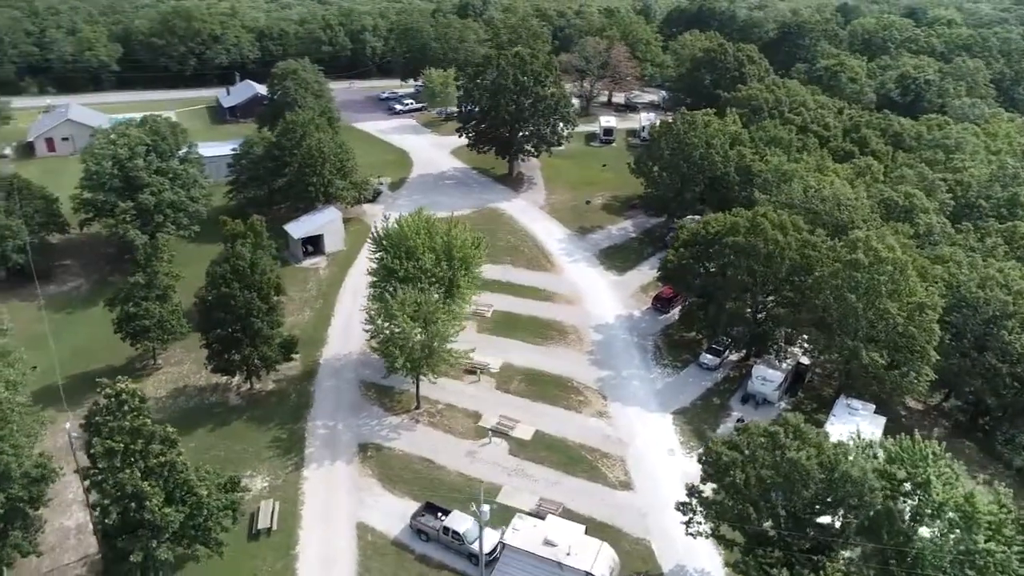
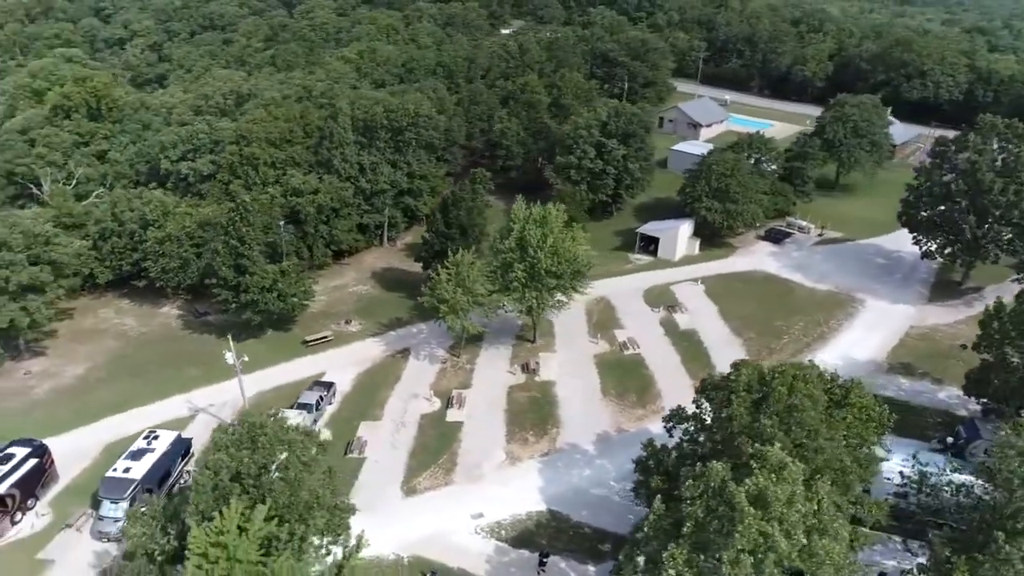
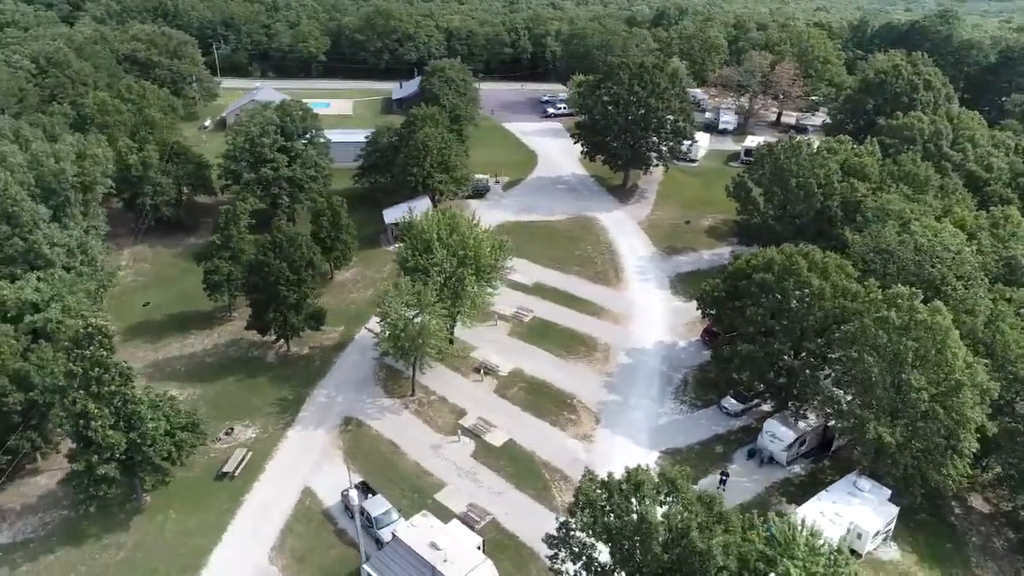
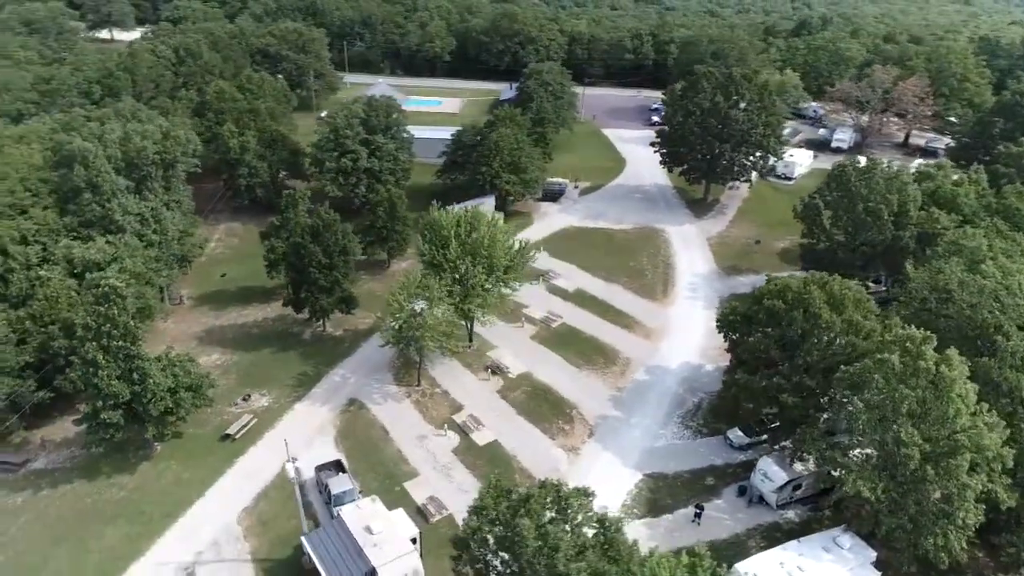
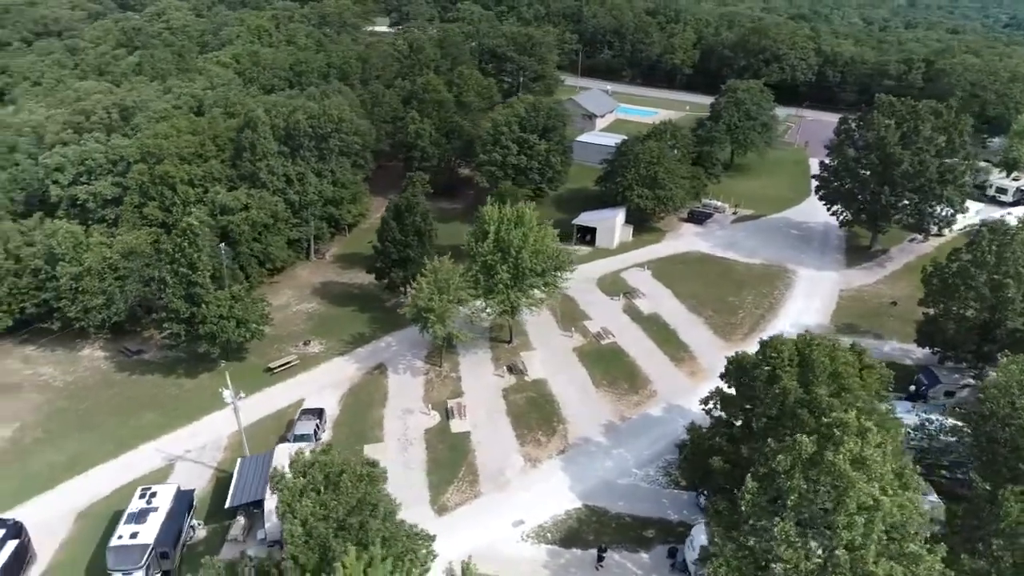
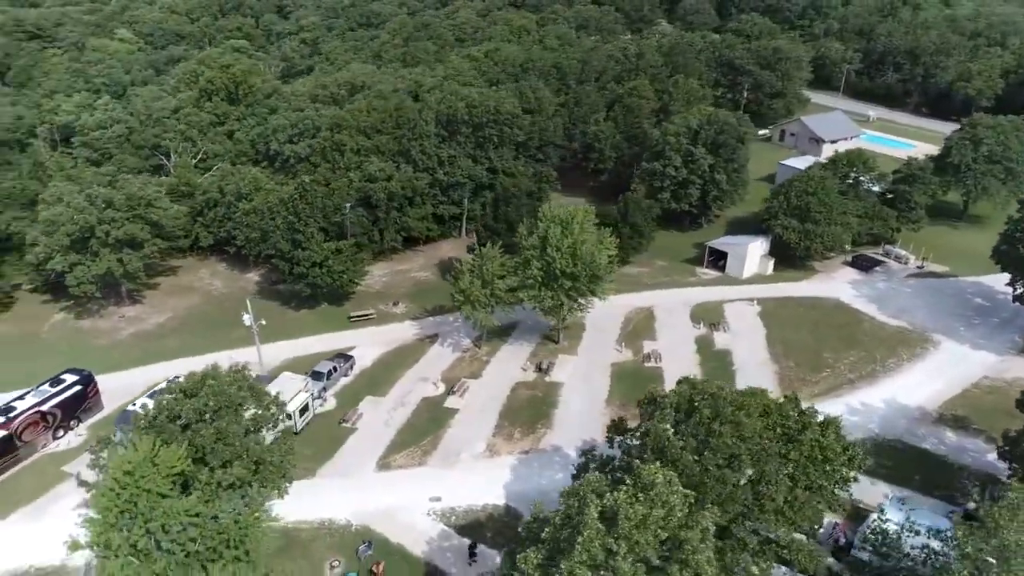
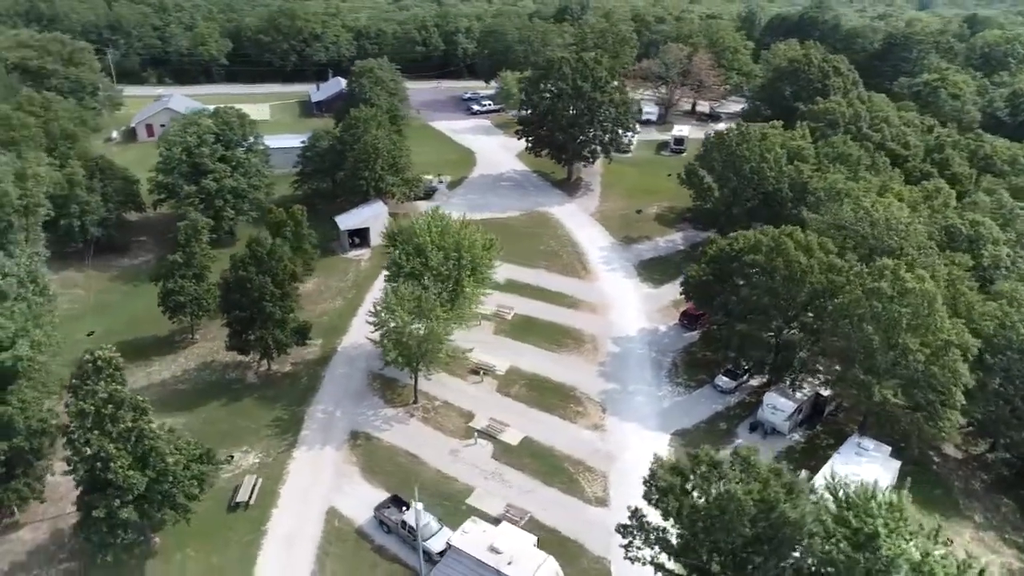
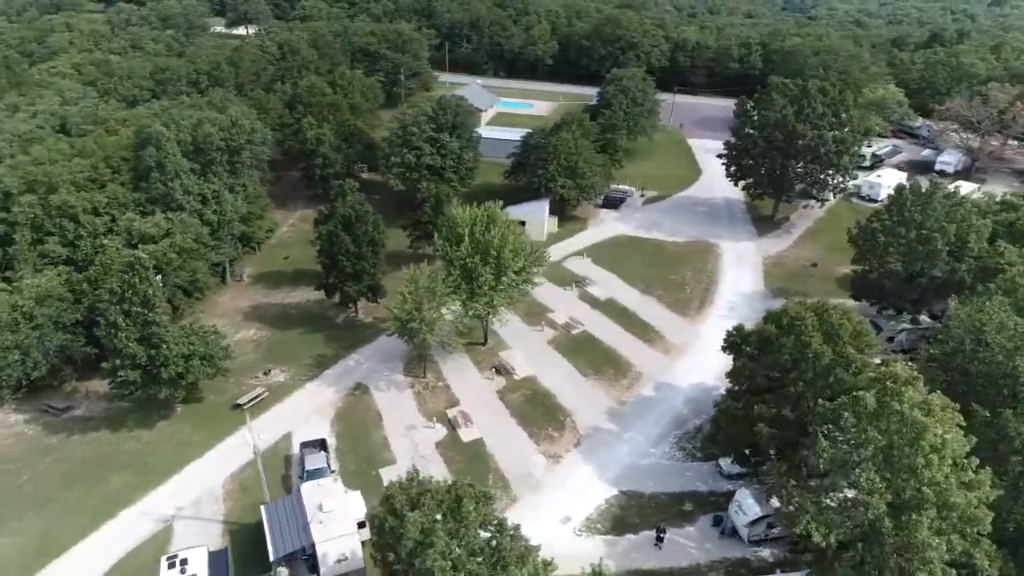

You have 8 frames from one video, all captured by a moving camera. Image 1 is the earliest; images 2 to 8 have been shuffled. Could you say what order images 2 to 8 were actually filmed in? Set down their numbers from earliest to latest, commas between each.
7, 3, 4, 8, 5, 2, 6
